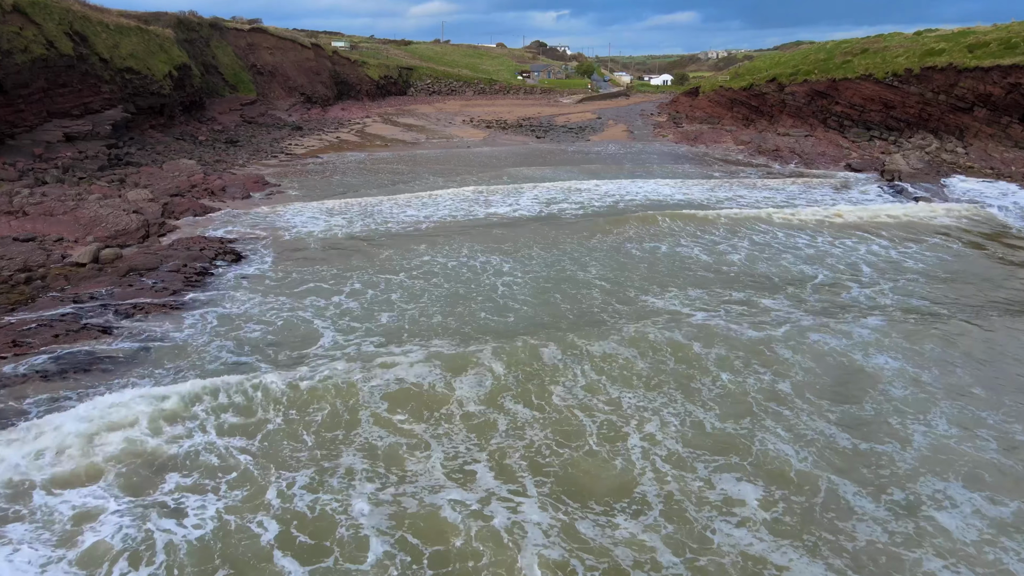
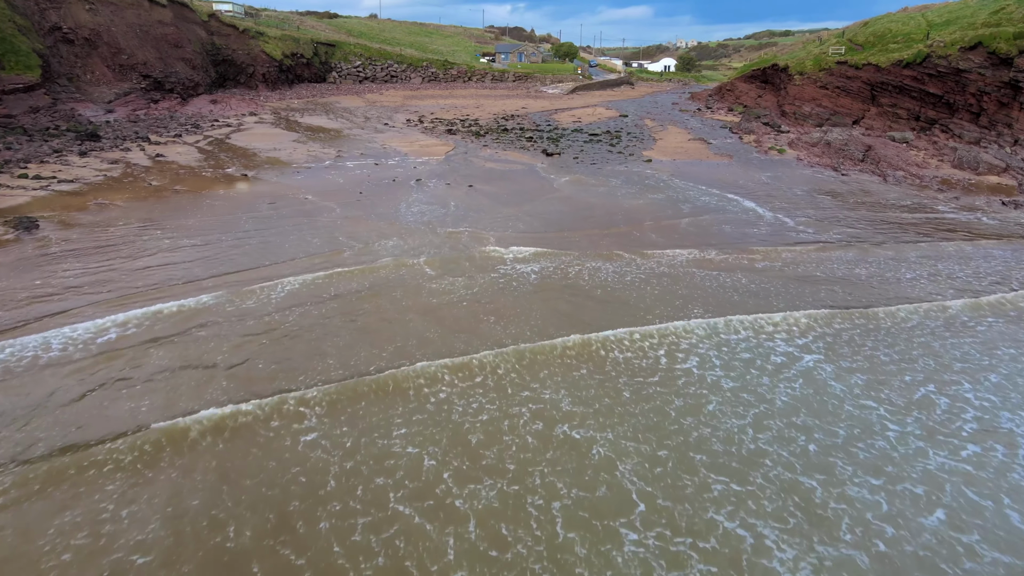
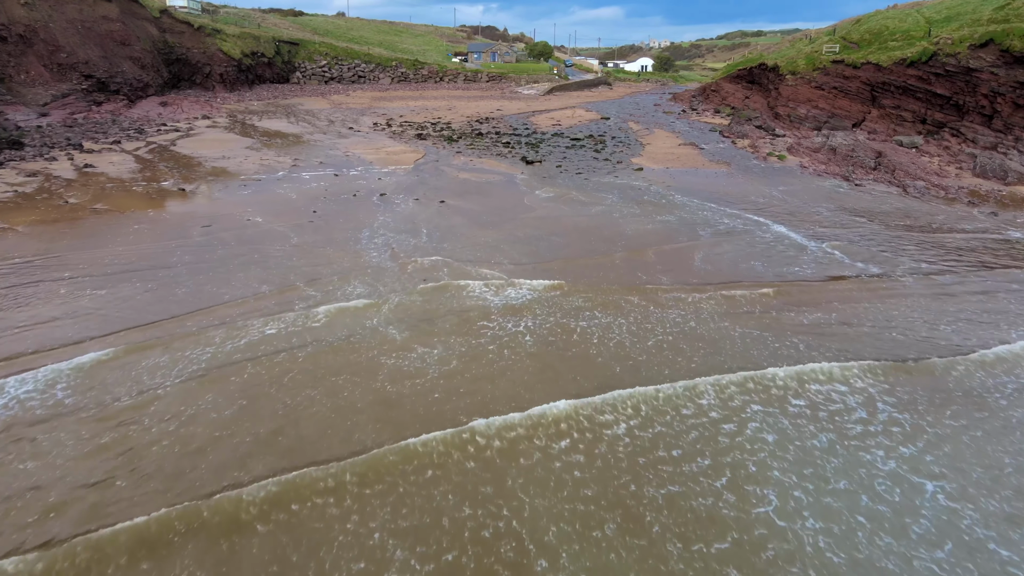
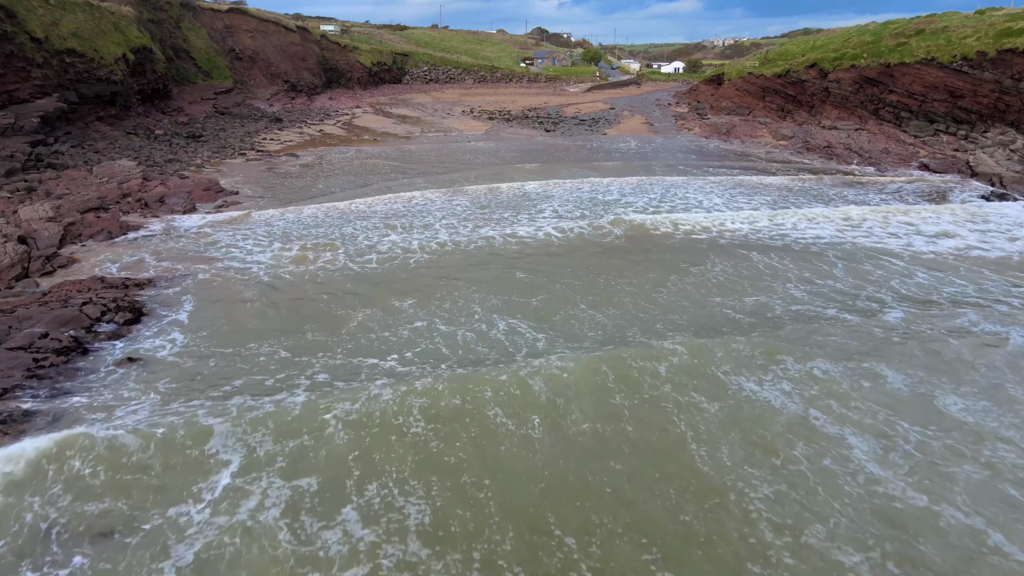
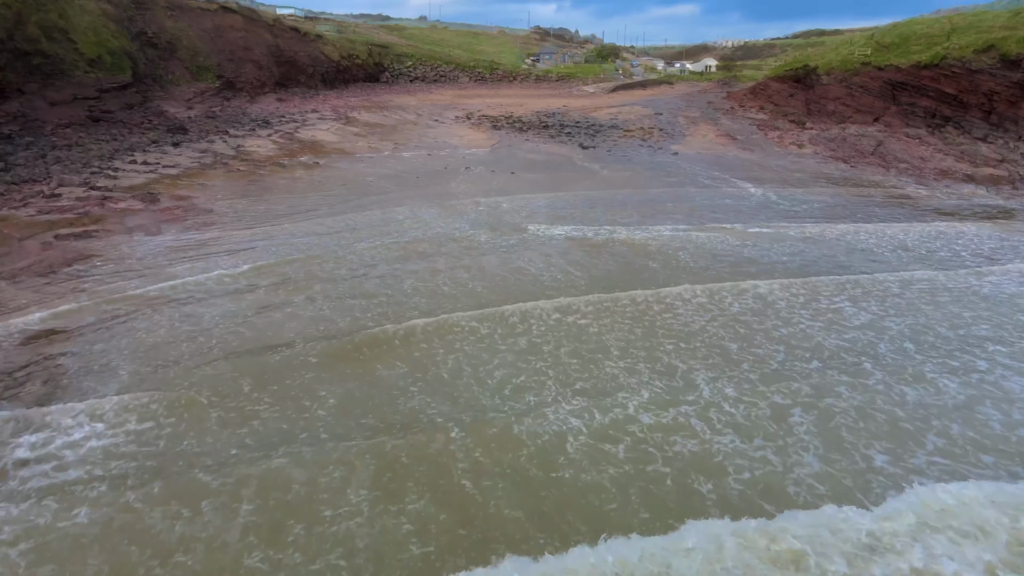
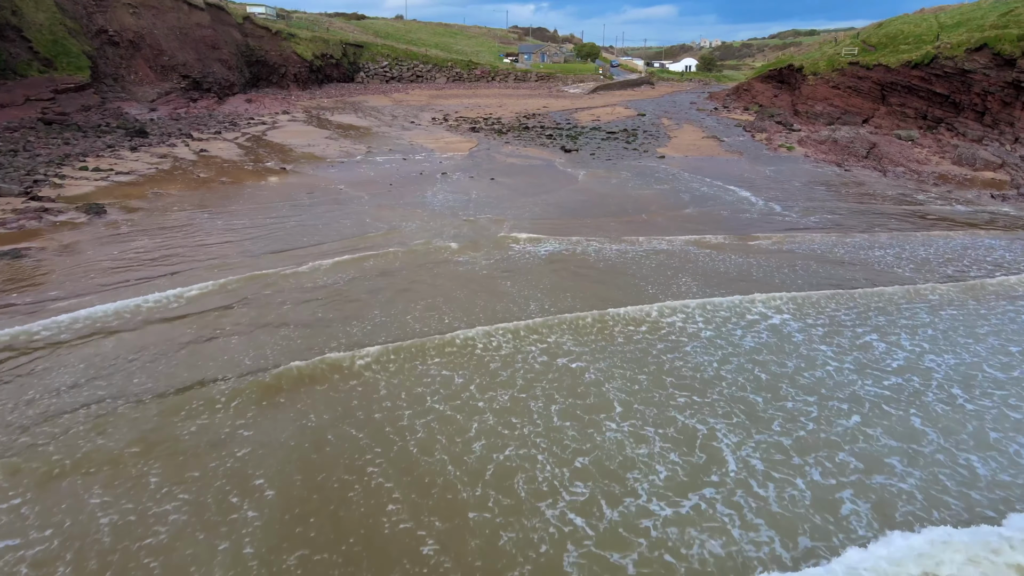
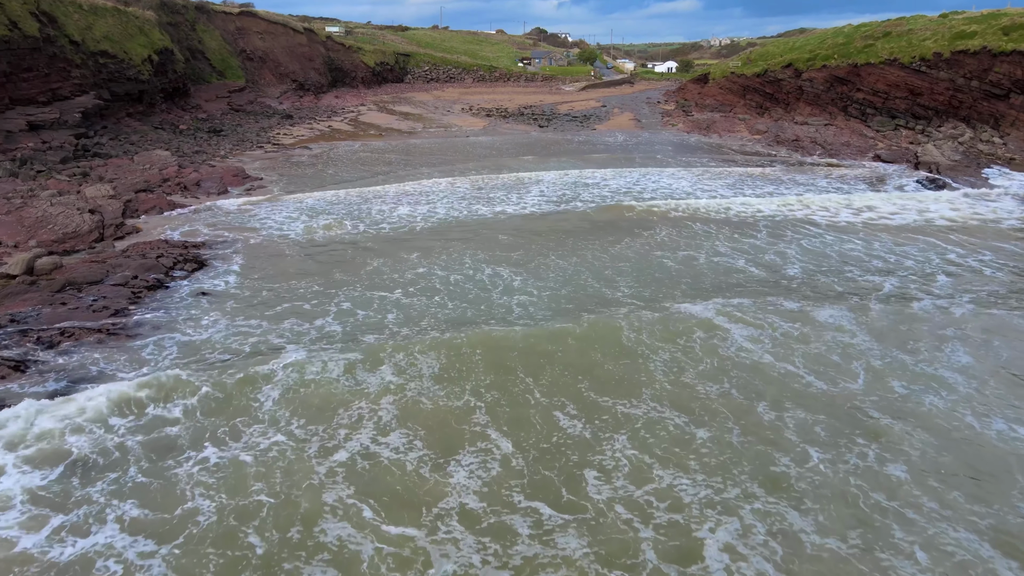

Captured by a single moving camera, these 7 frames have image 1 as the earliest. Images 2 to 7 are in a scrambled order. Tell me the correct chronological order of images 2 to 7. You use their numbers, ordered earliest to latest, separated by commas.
7, 4, 5, 6, 2, 3
